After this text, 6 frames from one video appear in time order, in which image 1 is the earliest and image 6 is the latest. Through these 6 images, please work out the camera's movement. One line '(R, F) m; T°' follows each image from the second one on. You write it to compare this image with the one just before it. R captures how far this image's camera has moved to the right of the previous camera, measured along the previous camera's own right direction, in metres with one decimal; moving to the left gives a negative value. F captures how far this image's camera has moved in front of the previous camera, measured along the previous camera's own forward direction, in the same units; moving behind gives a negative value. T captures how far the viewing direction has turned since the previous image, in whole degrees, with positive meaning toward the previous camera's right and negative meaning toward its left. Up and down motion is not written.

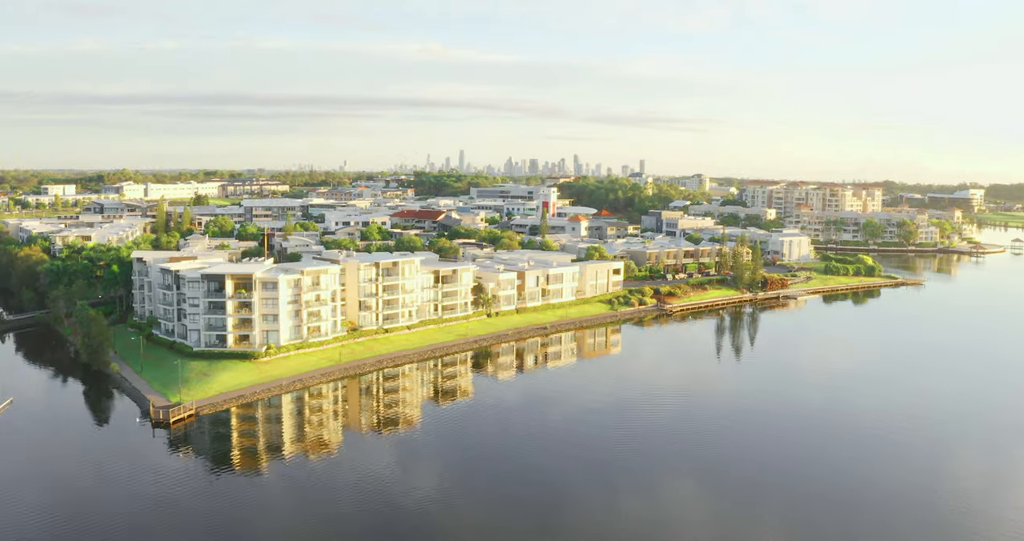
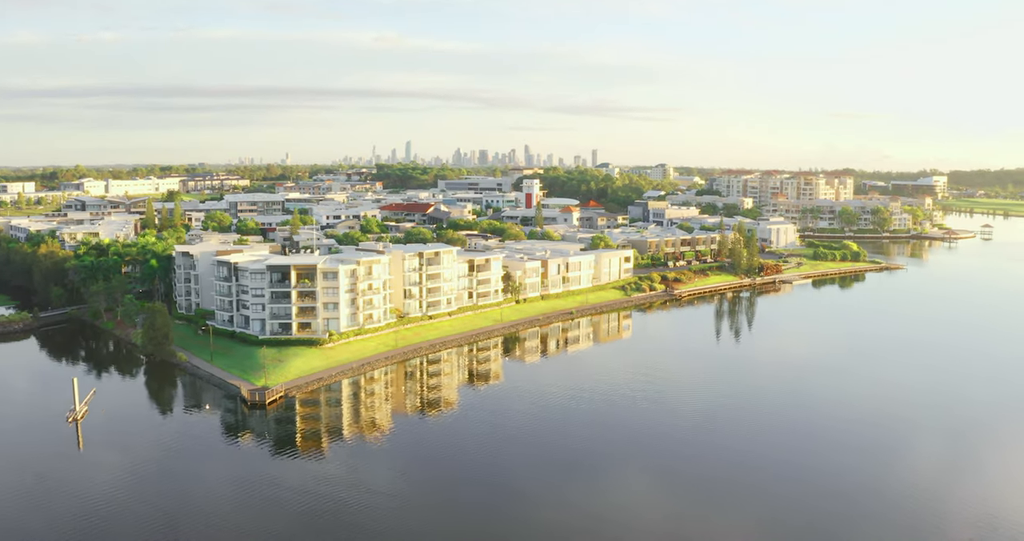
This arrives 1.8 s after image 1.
(-2.9, -2.0) m; +3°
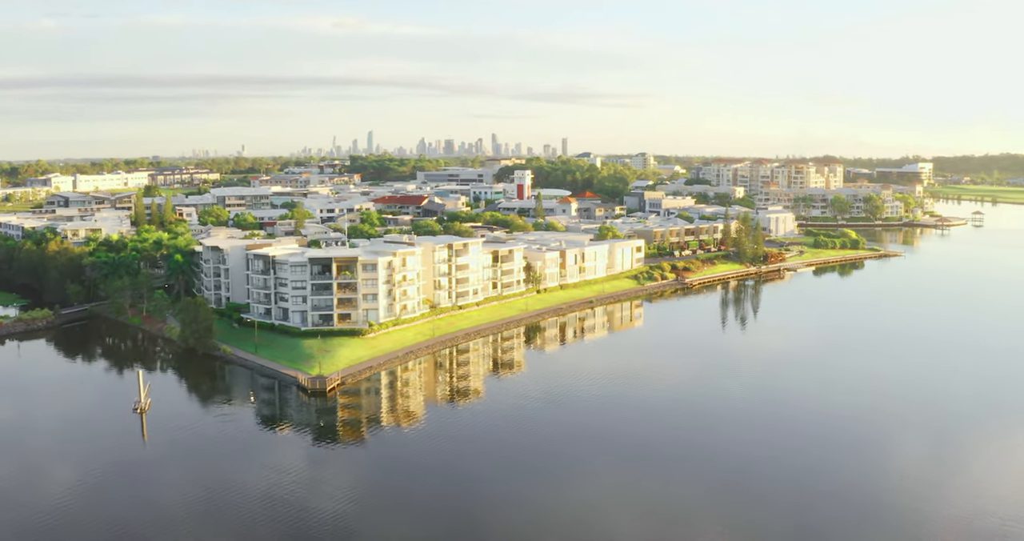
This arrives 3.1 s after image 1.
(-2.1, -0.7) m; +2°
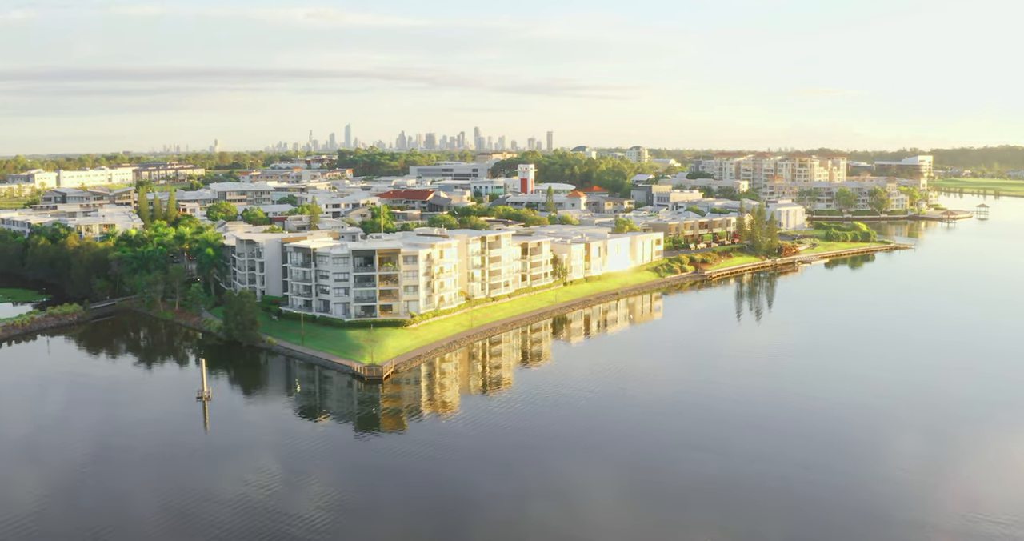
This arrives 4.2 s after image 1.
(-1.8, -0.5) m; +1°
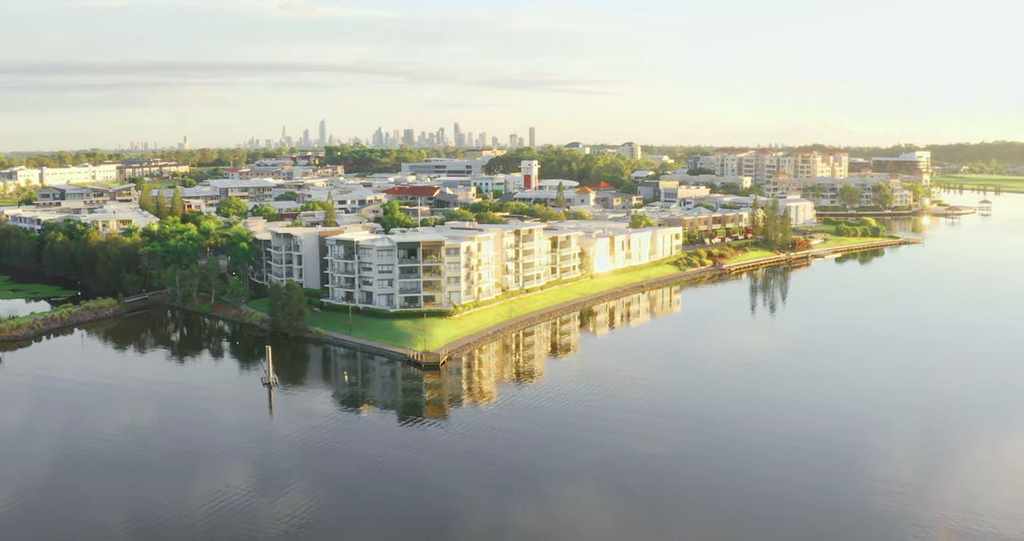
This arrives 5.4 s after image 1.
(-2.0, -0.7) m; +1°
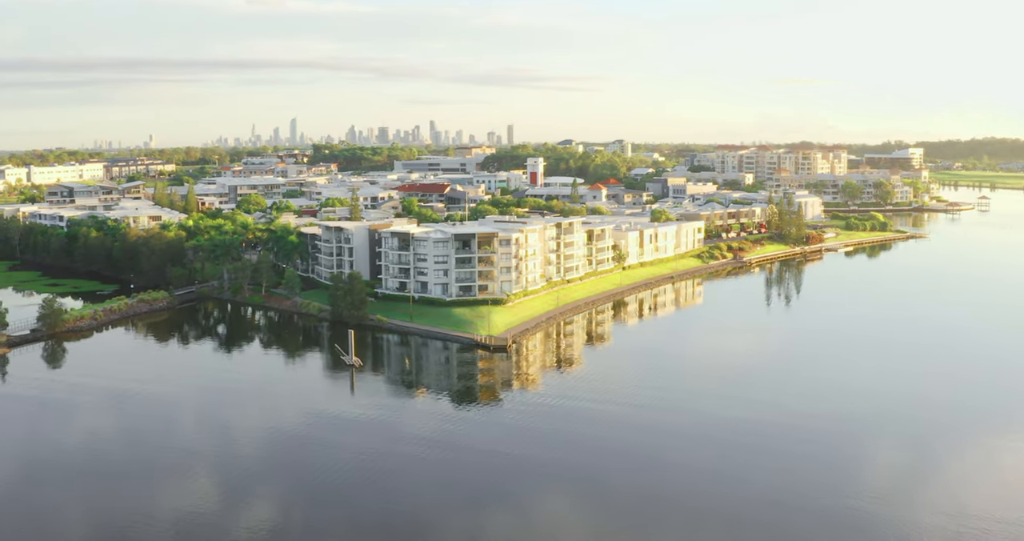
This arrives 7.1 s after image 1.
(-2.5, -1.6) m; +1°
